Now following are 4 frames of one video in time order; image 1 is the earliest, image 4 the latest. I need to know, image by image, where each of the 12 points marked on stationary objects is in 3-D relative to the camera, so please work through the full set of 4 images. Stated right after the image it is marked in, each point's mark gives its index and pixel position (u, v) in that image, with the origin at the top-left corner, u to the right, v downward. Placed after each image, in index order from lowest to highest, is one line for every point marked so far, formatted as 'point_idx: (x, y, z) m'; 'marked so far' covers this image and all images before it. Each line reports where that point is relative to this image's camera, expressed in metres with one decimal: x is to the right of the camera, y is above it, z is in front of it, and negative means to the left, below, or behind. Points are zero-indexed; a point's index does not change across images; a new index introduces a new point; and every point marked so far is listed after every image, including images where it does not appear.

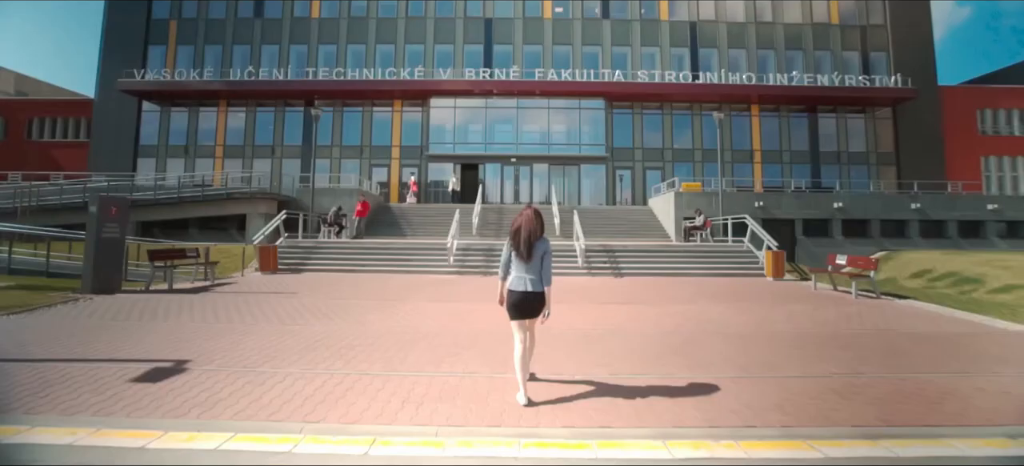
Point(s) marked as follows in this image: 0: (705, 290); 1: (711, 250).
0: (+4.1, -1.2, +10.9) m
1: (+5.8, -0.5, +15.0) m
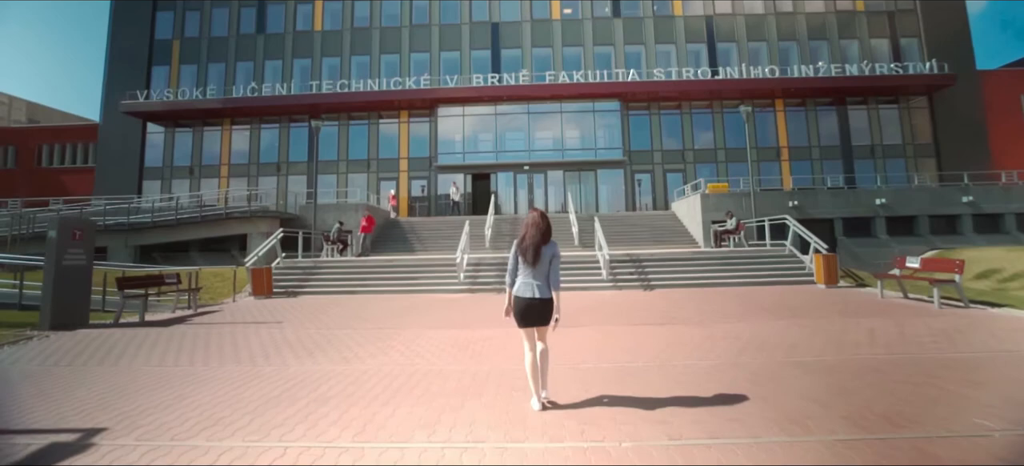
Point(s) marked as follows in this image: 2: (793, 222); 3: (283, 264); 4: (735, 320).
0: (+4.4, -1.3, +9.4) m
1: (+6.2, -0.6, +13.5) m
2: (+7.9, +0.3, +14.5) m
3: (-6.4, -0.9, +14.5) m
4: (+3.4, -1.3, +7.9) m
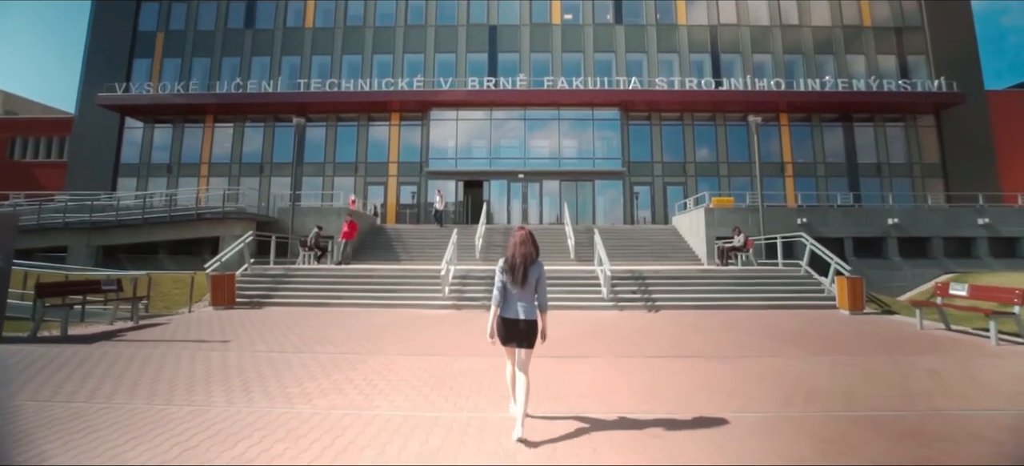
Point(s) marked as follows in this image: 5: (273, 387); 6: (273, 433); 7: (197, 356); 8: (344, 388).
0: (+4.2, -1.6, +8.2) m
1: (+6.0, -1.0, +12.4) m
2: (+7.7, -0.2, +13.4) m
3: (-6.7, -1.0, +13.2) m
4: (+3.3, -1.6, +6.7) m
5: (-2.4, -1.6, +5.2) m
6: (-1.9, -1.6, +4.0) m
7: (-4.0, -1.6, +6.5) m
8: (-1.7, -1.6, +5.2) m
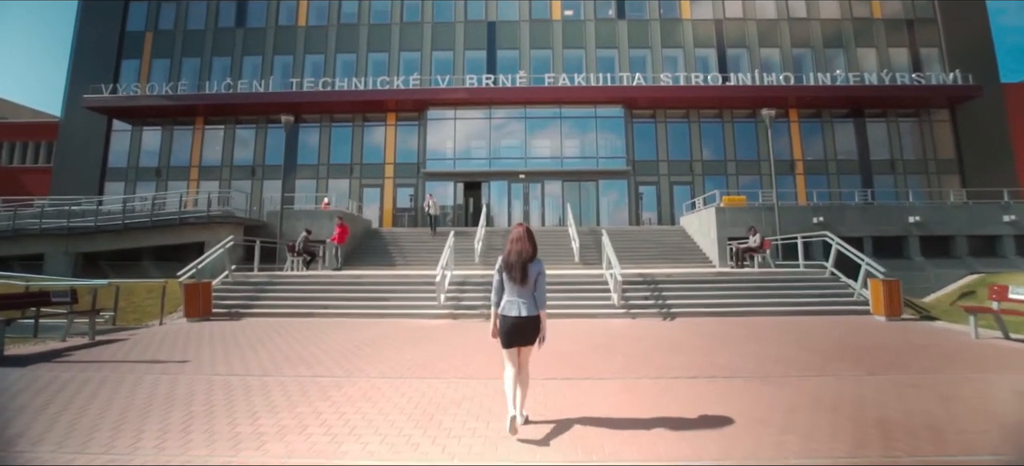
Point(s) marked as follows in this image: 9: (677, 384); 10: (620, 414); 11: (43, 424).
0: (+4.3, -1.6, +7.3) m
1: (+6.0, -1.0, +11.4) m
2: (+7.7, -0.1, +12.4) m
3: (-6.6, -1.1, +12.2) m
4: (+3.3, -1.6, +5.7) m
5: (-2.4, -1.6, +4.2) m
6: (-1.8, -1.6, +3.1) m
7: (-3.9, -1.6, +5.6) m
8: (-1.7, -1.6, +4.3) m
9: (+1.8, -1.6, +5.7) m
10: (+1.0, -1.6, +4.7) m
11: (-3.8, -1.6, +4.2) m
